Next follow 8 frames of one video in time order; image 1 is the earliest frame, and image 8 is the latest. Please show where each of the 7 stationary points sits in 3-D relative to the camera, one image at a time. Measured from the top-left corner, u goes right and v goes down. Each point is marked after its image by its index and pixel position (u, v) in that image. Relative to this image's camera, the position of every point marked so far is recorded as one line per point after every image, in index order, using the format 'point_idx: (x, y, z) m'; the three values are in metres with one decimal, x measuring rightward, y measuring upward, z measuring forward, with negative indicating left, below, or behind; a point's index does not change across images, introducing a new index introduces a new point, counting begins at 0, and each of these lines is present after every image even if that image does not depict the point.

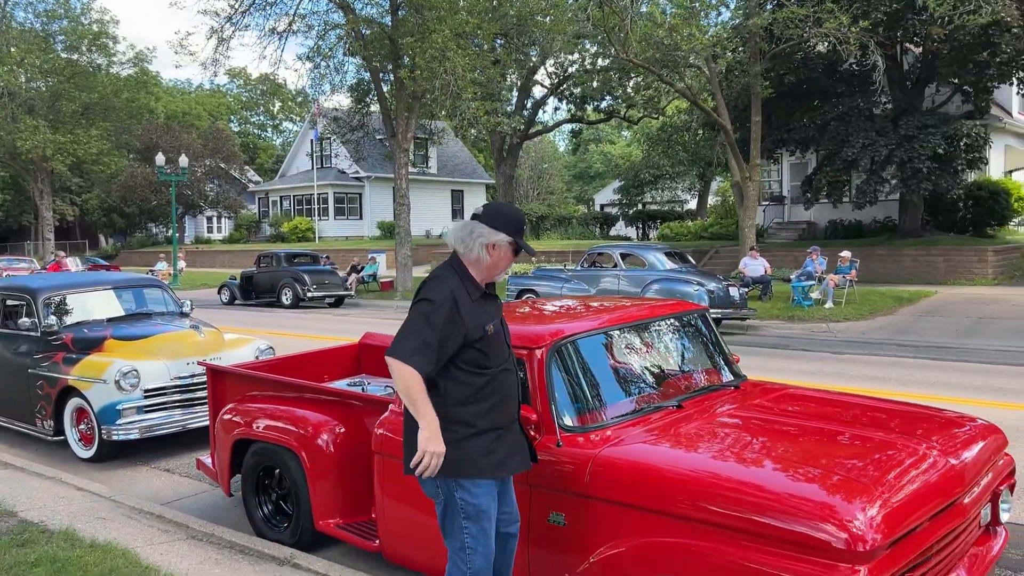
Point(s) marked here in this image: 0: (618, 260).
0: (+1.9, +0.5, +16.4) m
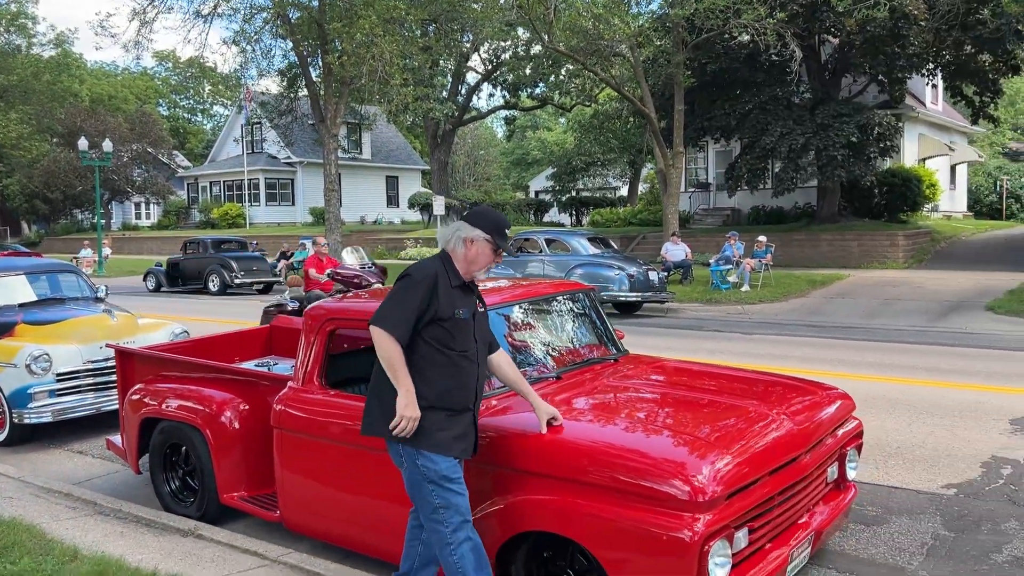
0: (+0.6, +0.8, +16.8) m
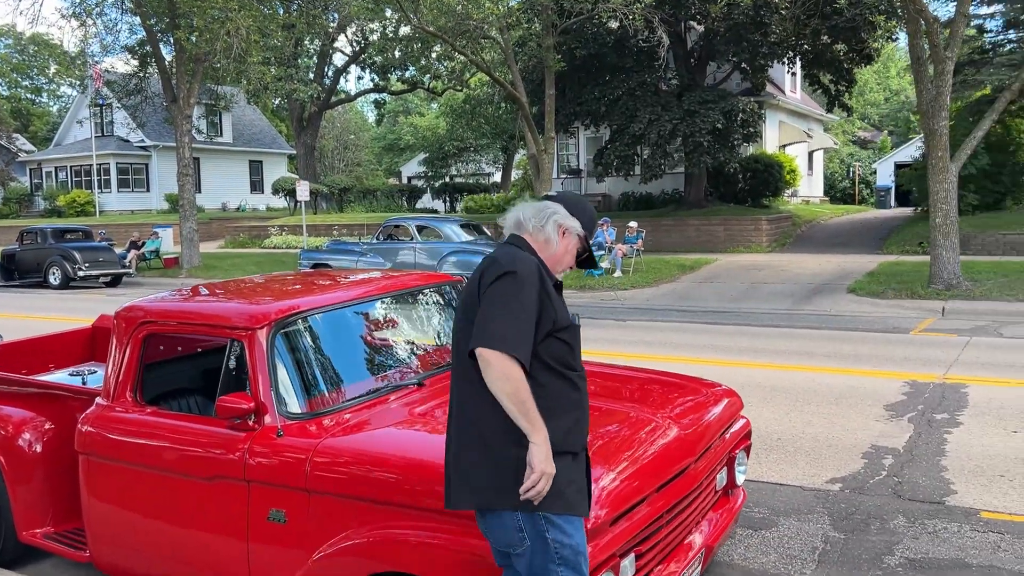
0: (-1.7, +1.0, +16.1) m
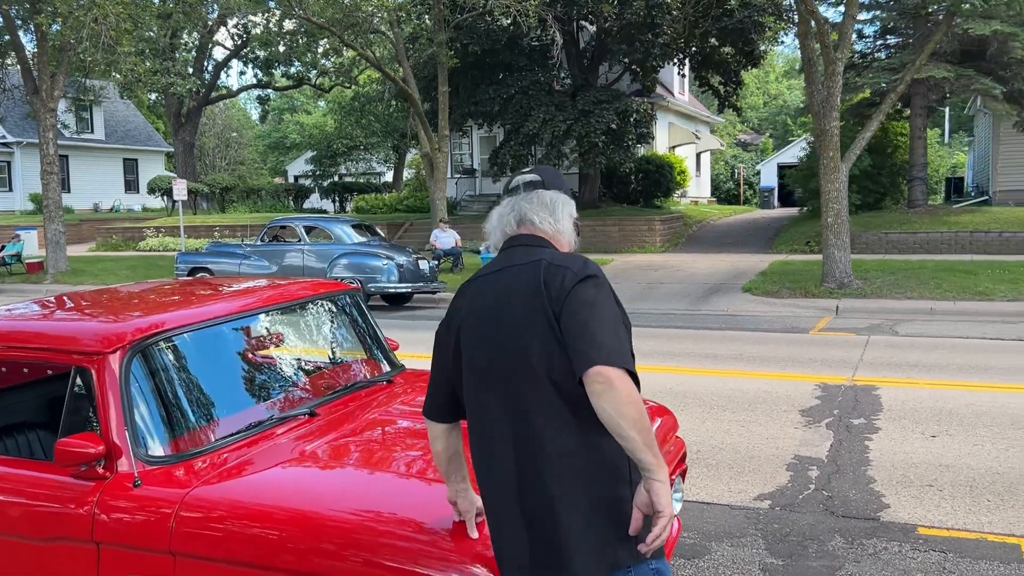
0: (-3.5, +0.9, +15.2) m
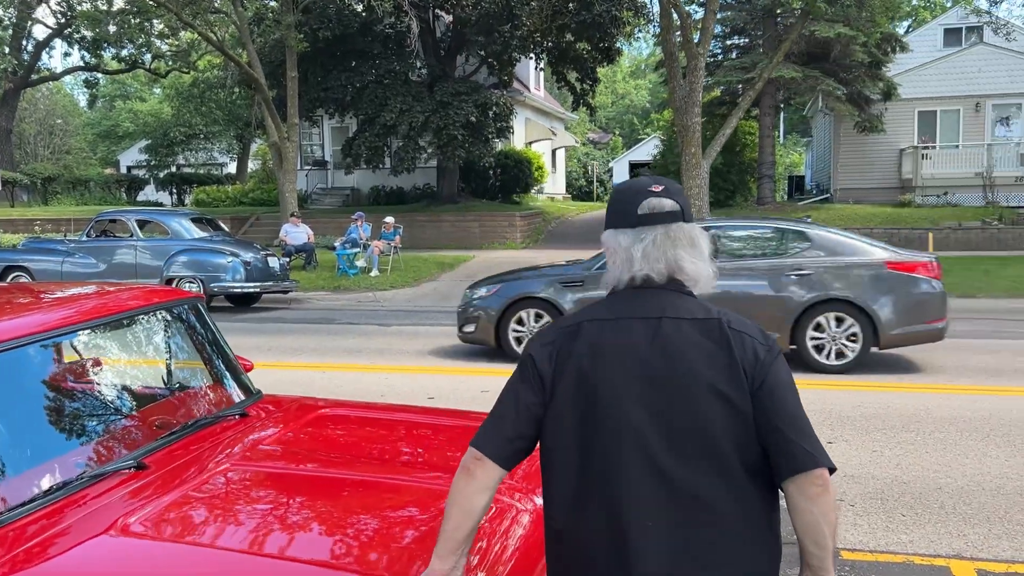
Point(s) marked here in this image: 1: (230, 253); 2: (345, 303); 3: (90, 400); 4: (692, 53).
0: (-5.7, +0.9, +13.8) m
1: (-4.1, +0.5, +13.4) m
2: (-2.6, -0.2, +14.4) m
3: (-1.3, -0.4, +2.9) m
4: (+2.9, +3.7, +14.6) m
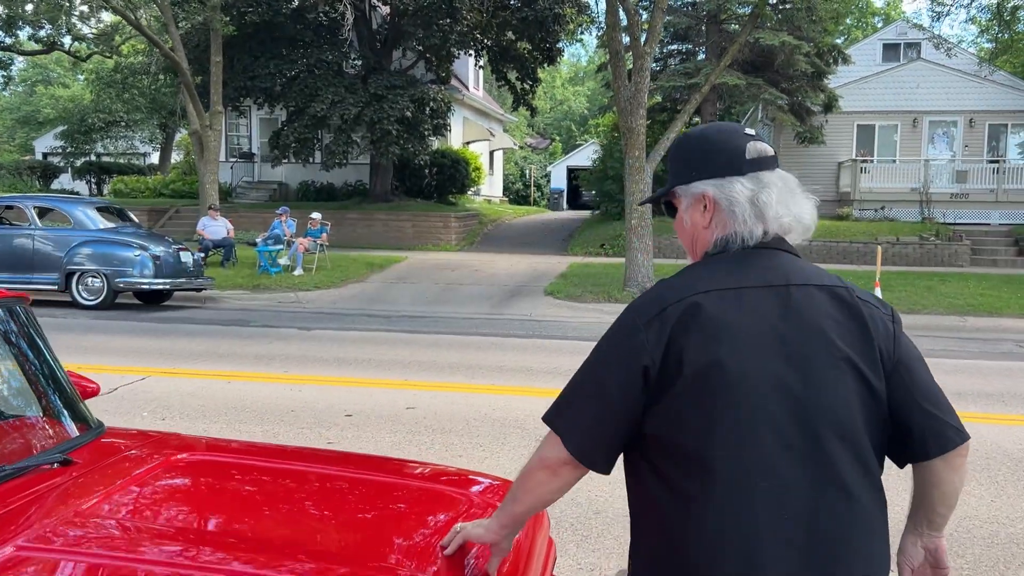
0: (-6.6, +1.0, +12.6) m
1: (-5.0, +0.6, +12.3) m
2: (-3.6, -0.2, +13.4) m
3: (-1.5, -0.4, +2.1) m
4: (+1.9, +3.6, +14.1) m
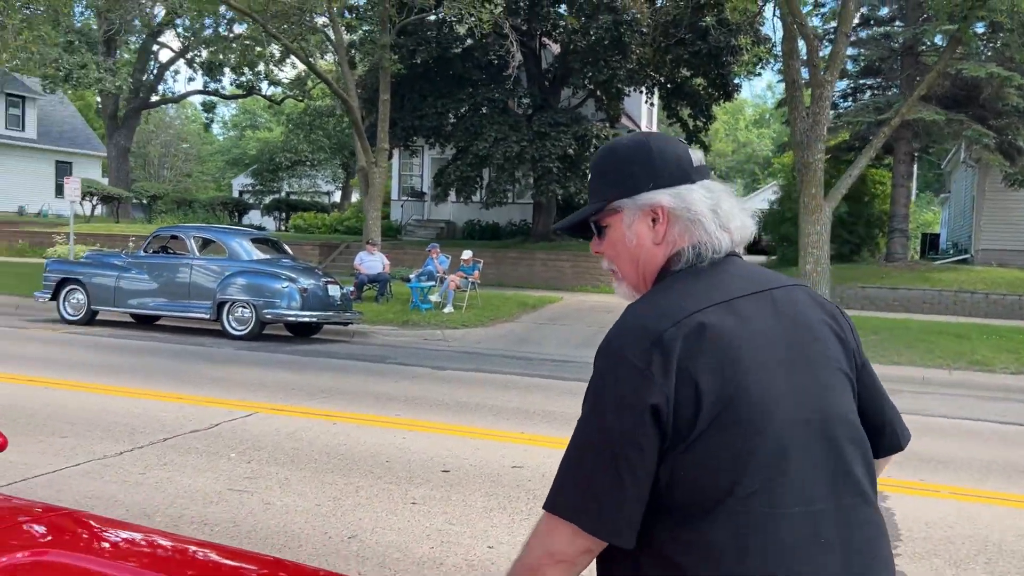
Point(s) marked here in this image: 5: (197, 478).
0: (-4.5, +0.6, +12.9) m
1: (-3.0, +0.1, +12.3) m
2: (-1.5, -0.8, +13.1) m
3: (-1.6, -0.4, +1.5) m
4: (+4.3, +2.9, +12.9) m
5: (-1.7, -1.0, +5.1) m
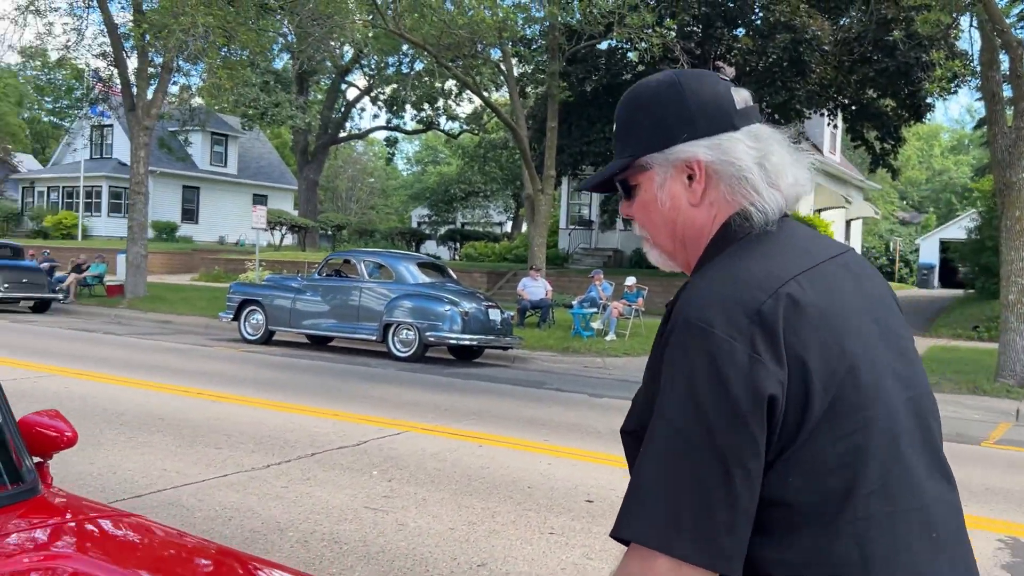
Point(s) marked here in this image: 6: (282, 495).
0: (-2.2, +0.2, +13.3) m
1: (-0.8, -0.2, +12.4) m
2: (+0.8, -1.1, +12.9) m
3: (-1.4, -0.3, +1.5) m
4: (+6.5, +2.5, +11.6) m
5: (-1.0, -1.1, +5.0) m
6: (-1.2, -1.1, +4.9) m
